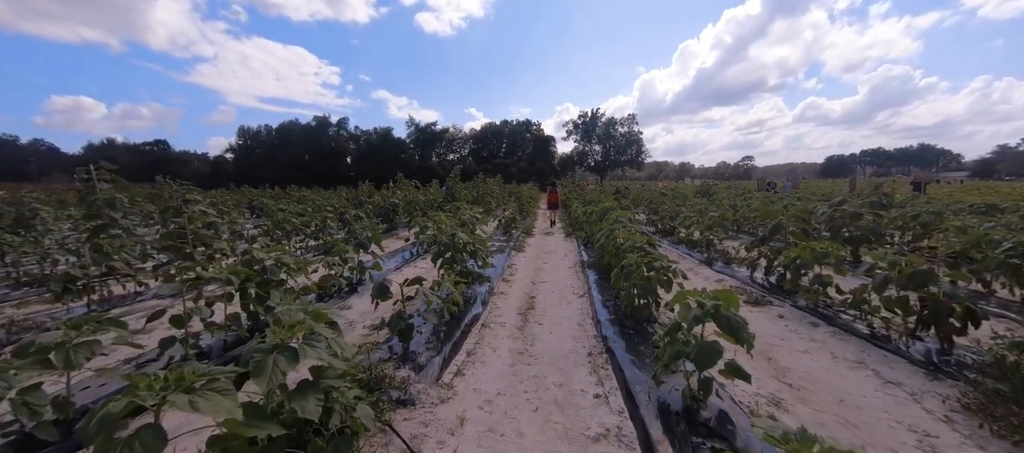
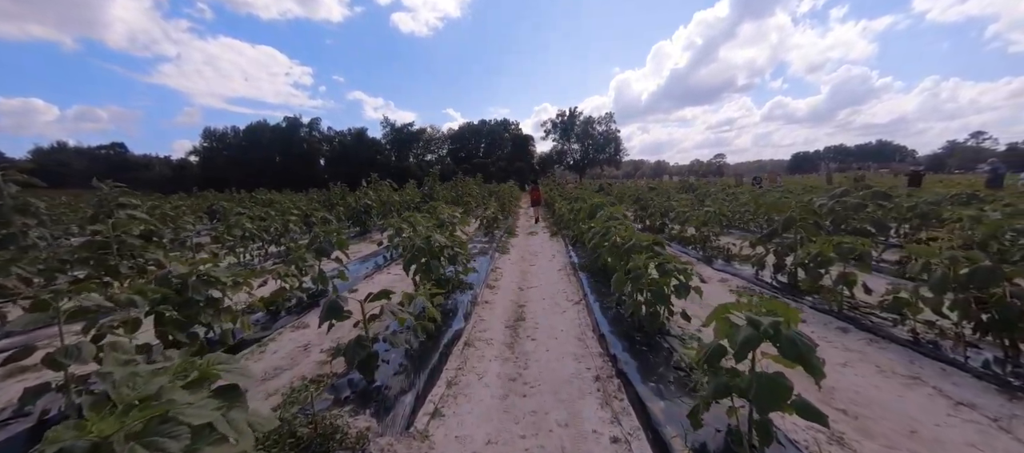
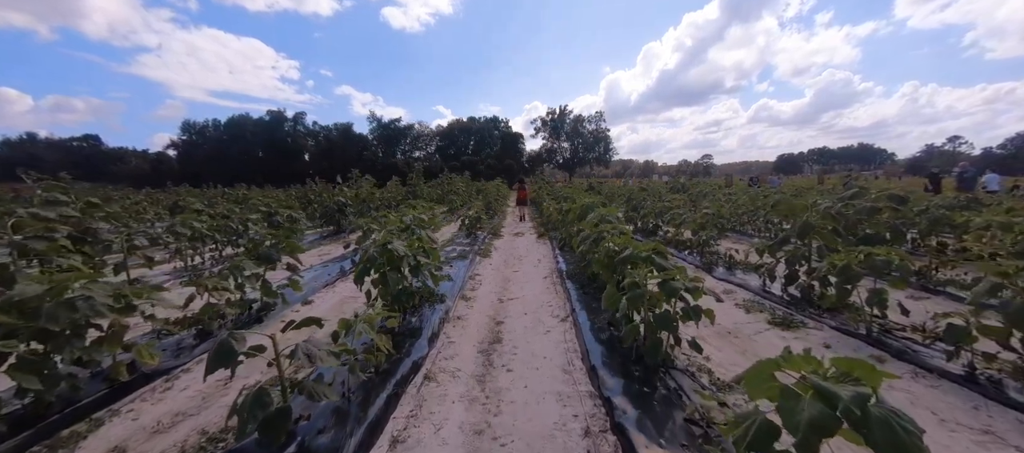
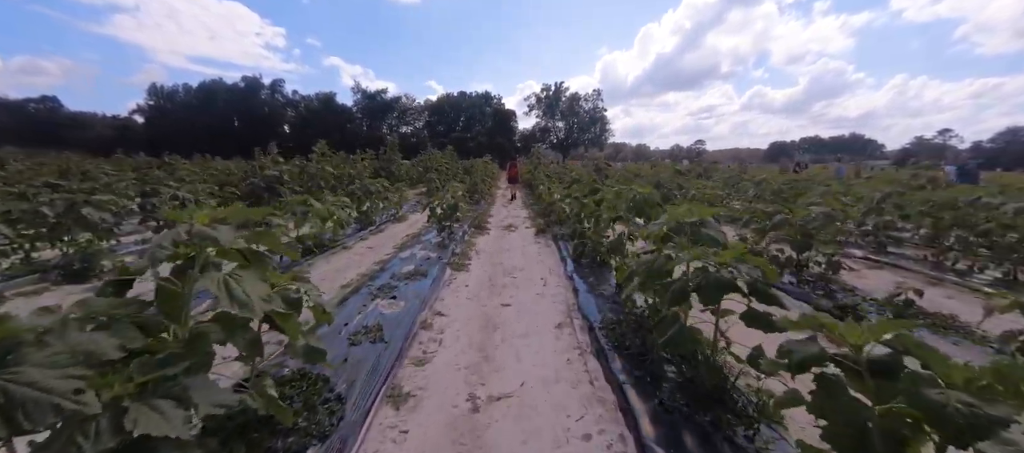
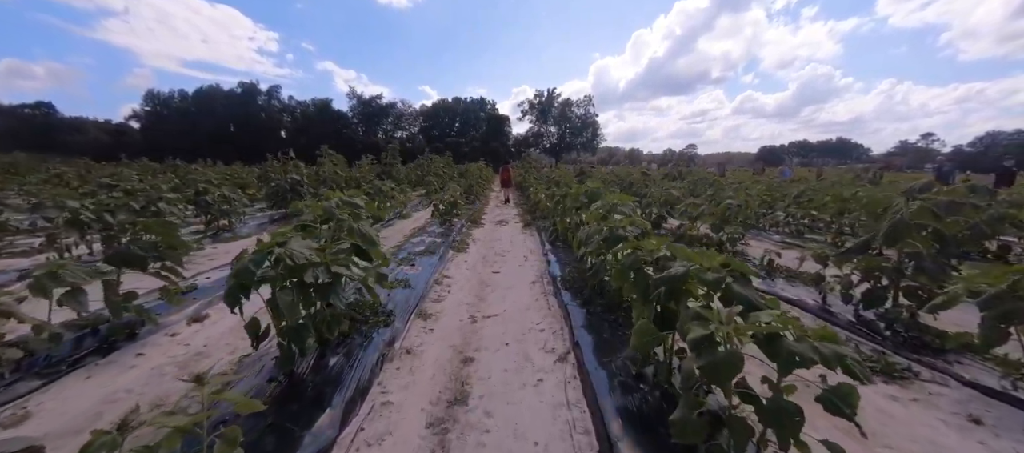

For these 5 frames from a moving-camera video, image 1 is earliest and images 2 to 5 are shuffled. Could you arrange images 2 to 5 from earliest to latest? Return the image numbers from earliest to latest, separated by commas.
2, 3, 5, 4
